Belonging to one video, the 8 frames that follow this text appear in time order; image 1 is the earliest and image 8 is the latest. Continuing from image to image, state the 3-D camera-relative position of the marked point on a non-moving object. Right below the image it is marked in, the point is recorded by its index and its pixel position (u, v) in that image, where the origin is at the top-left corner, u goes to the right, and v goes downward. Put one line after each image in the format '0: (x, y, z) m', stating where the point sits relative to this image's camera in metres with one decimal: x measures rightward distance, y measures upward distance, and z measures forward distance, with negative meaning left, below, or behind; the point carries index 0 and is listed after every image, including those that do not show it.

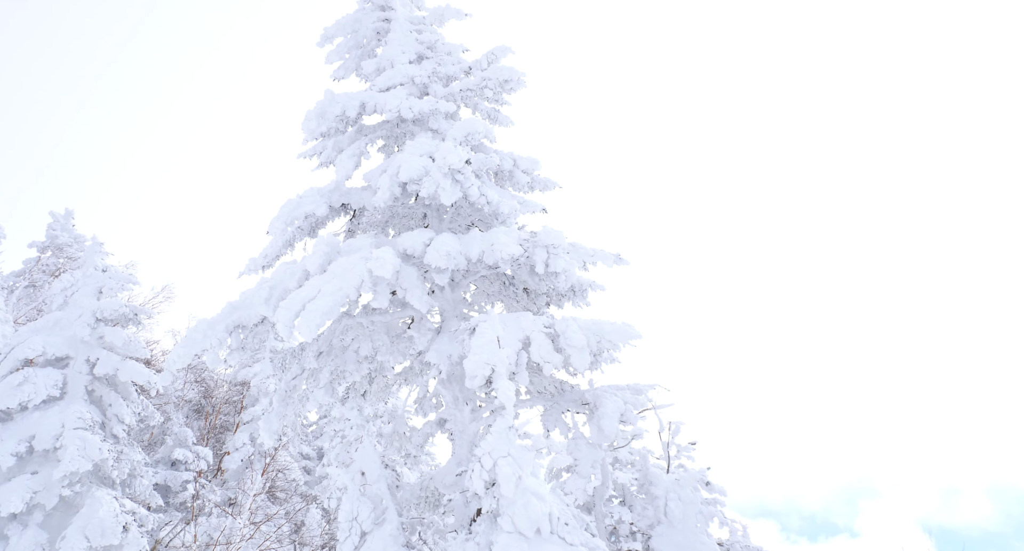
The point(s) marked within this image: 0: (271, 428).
0: (-4.2, -2.8, +12.8) m
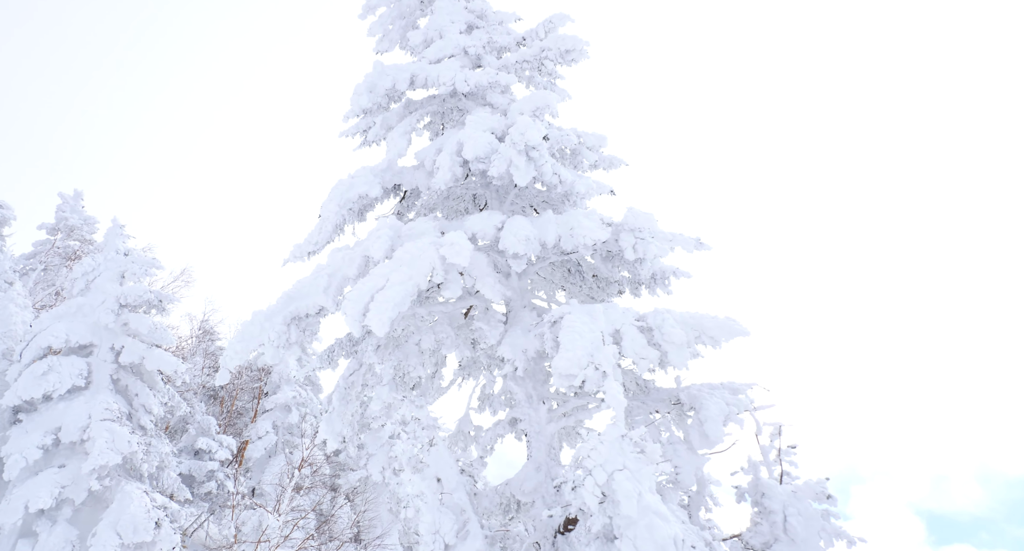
0: (-2.9, -2.6, +11.8) m
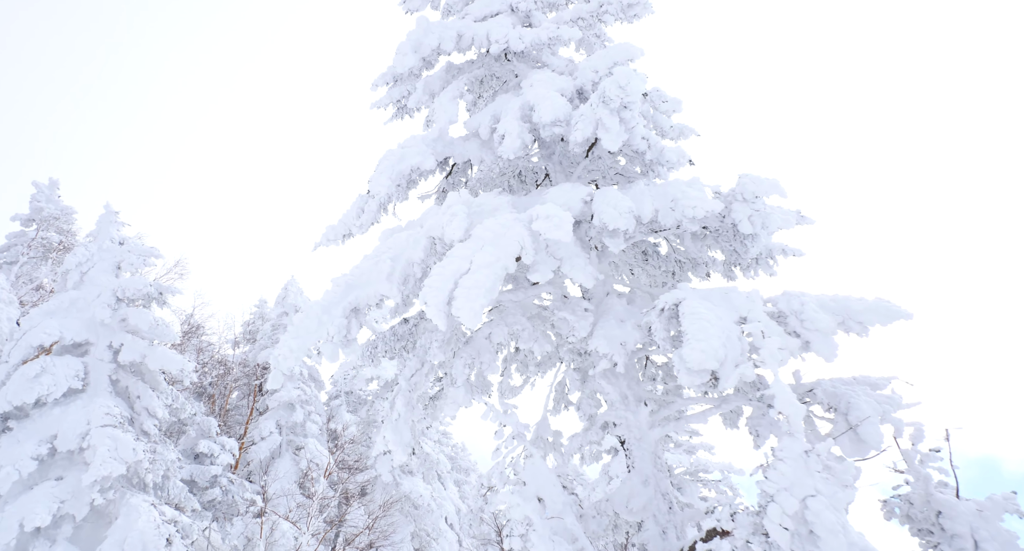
0: (-1.6, -2.3, +10.1) m
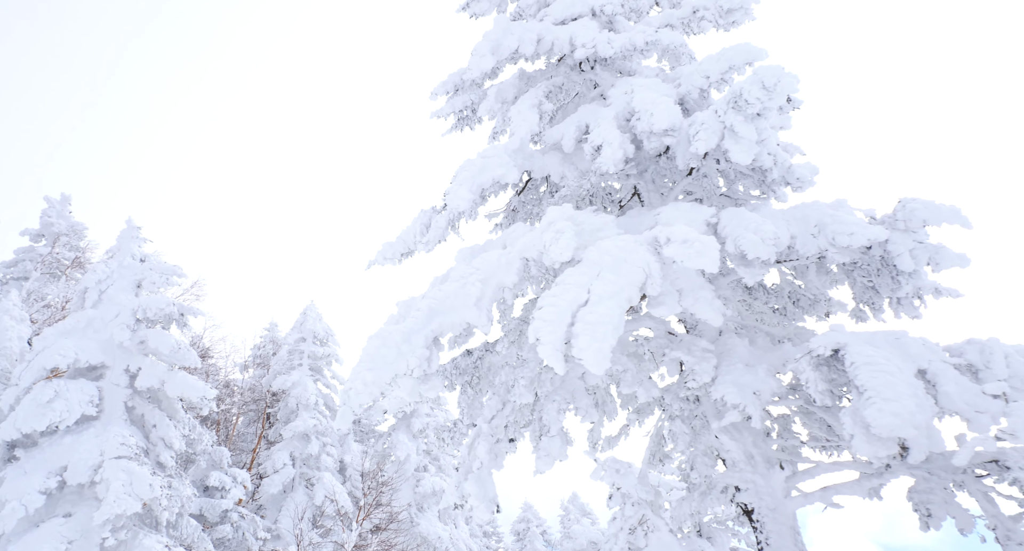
0: (-0.3, -2.7, +8.6) m
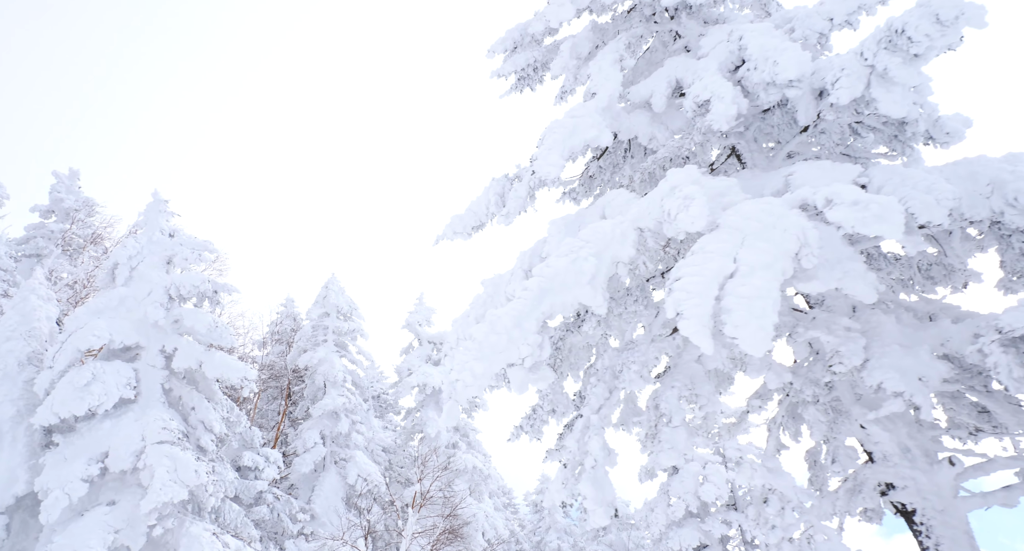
0: (+1.0, -2.4, +7.7) m
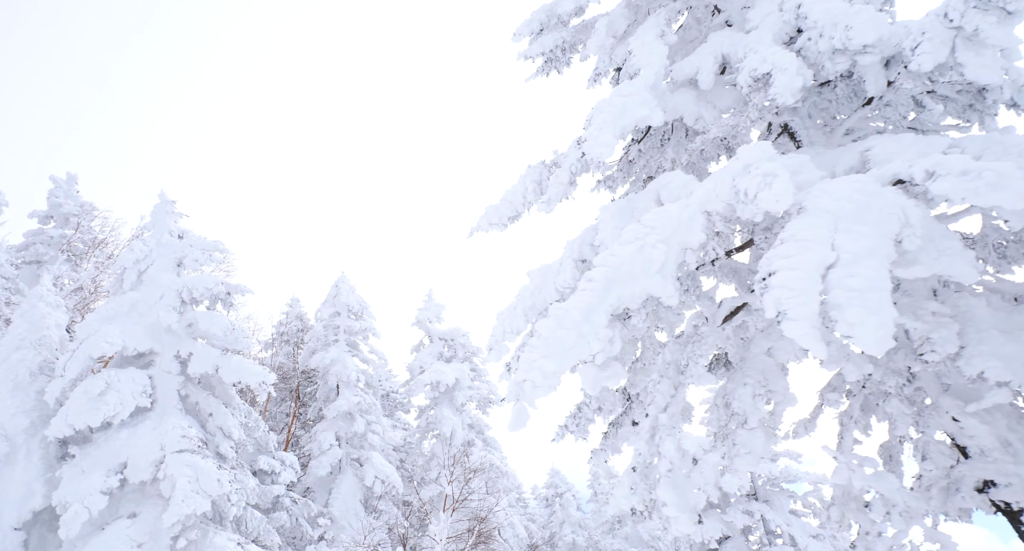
0: (+1.7, -2.3, +7.2) m
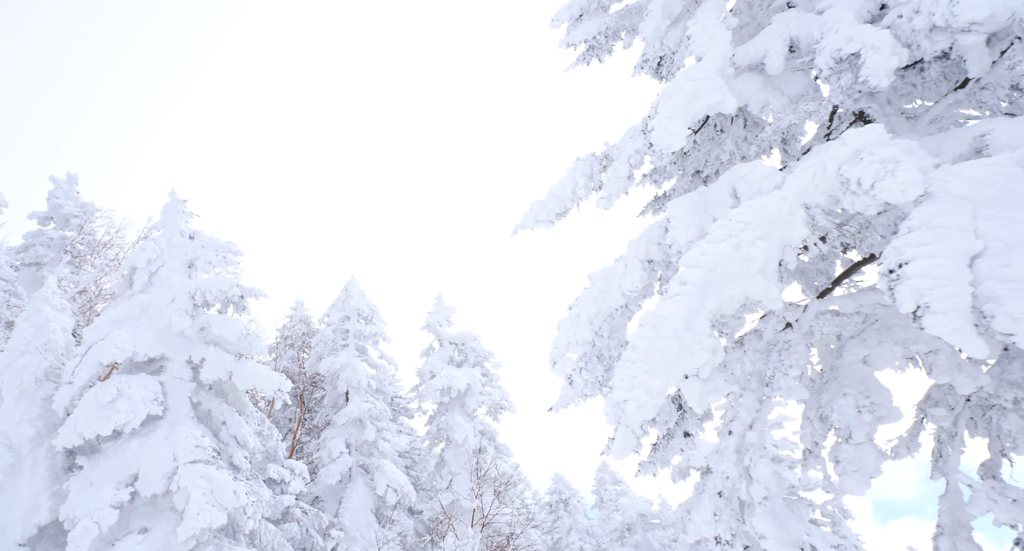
0: (+2.3, -2.3, +6.4) m
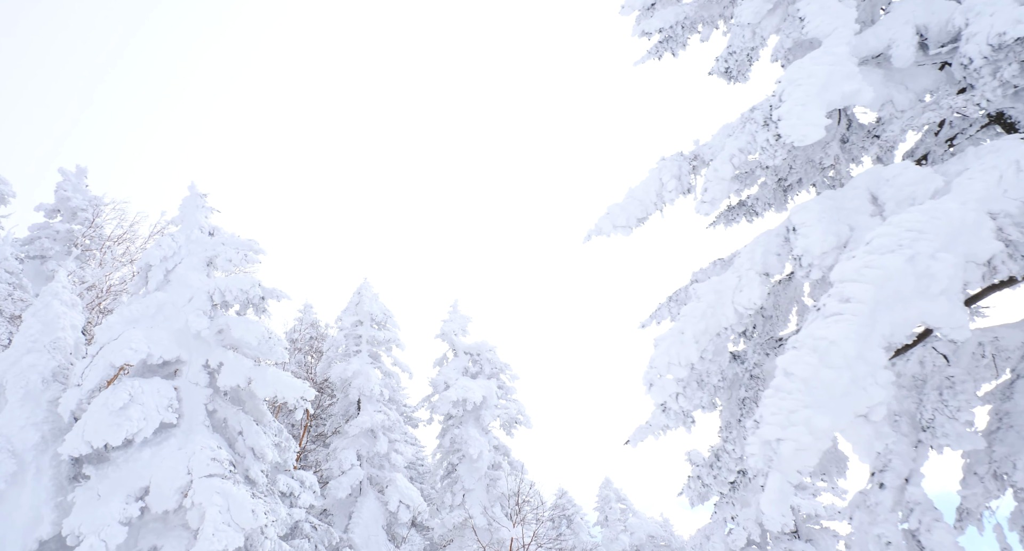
0: (+3.2, -2.4, +5.3) m
